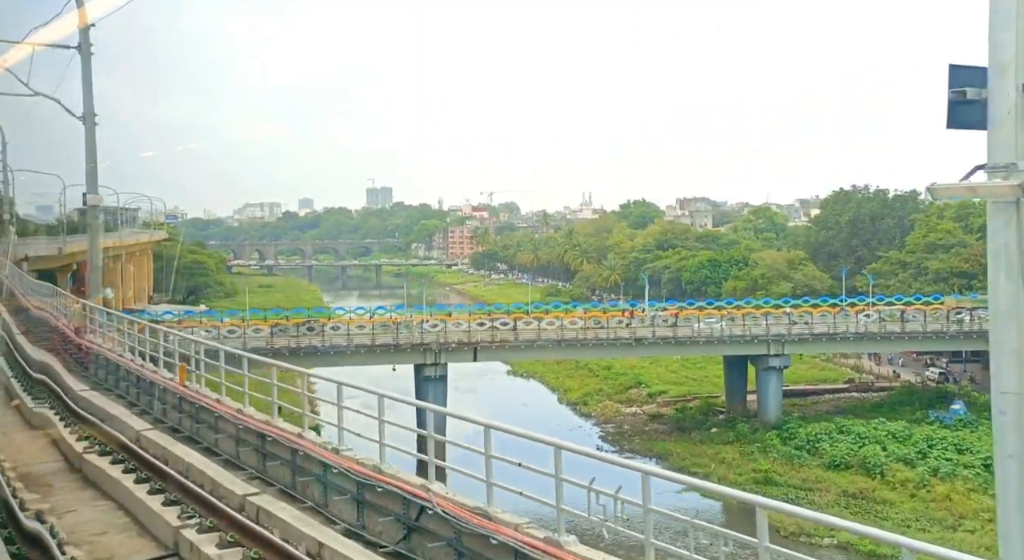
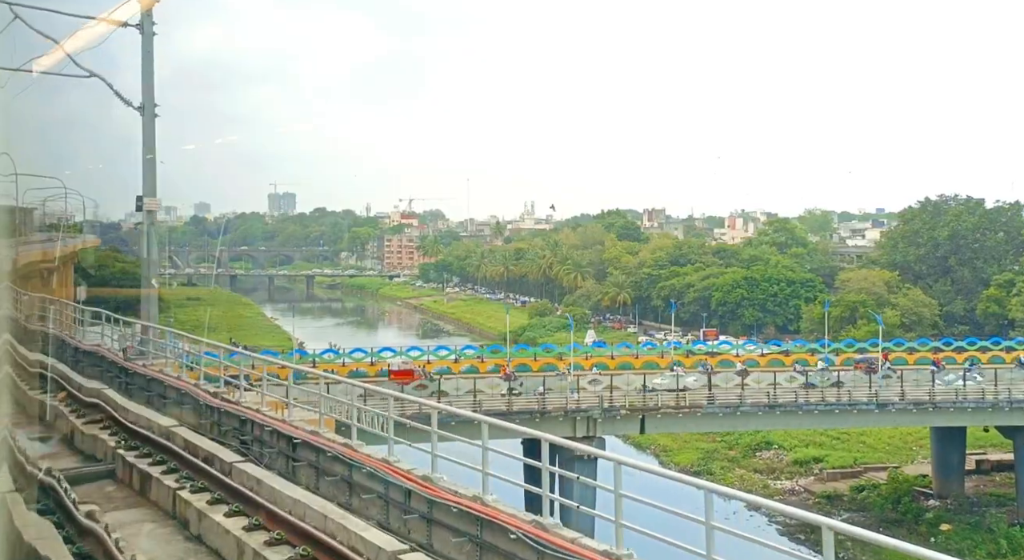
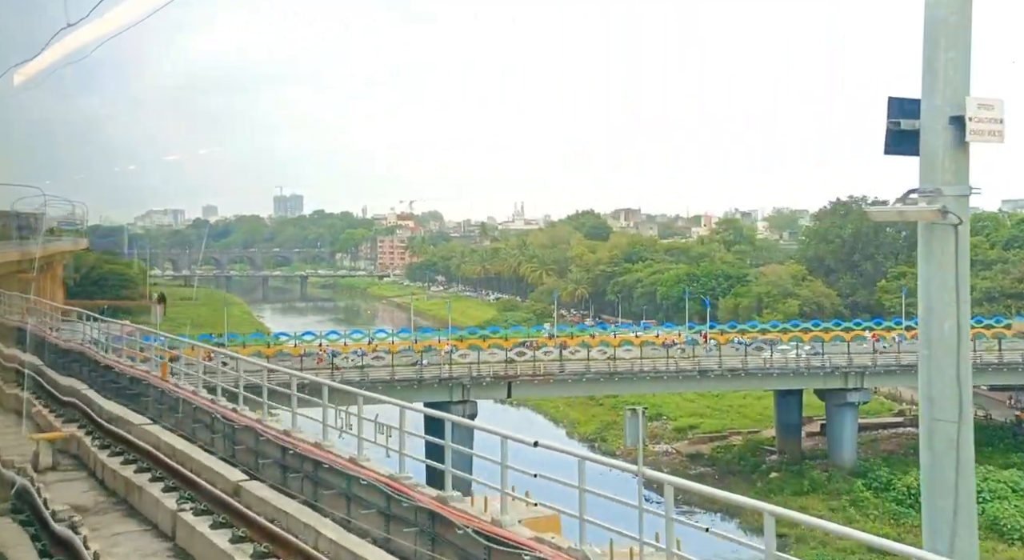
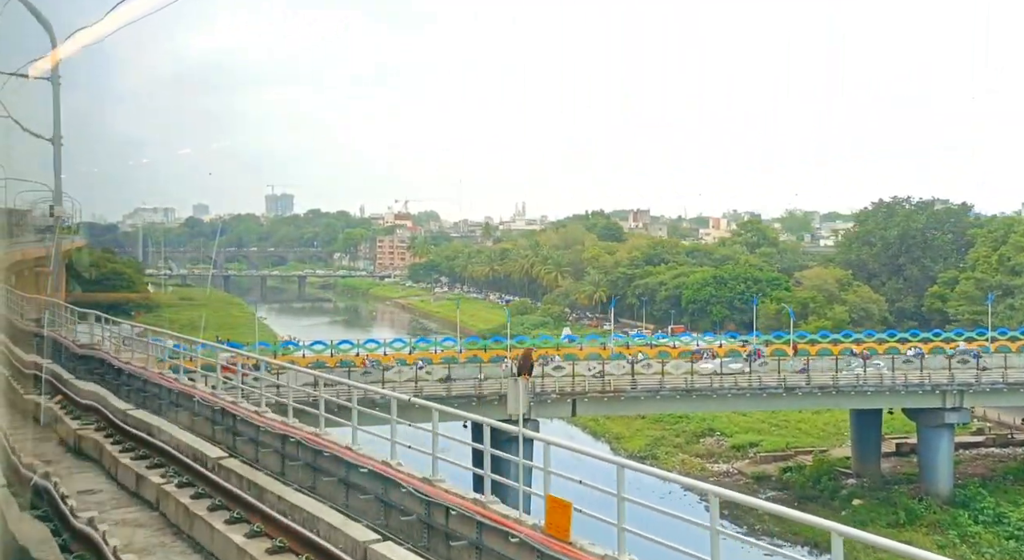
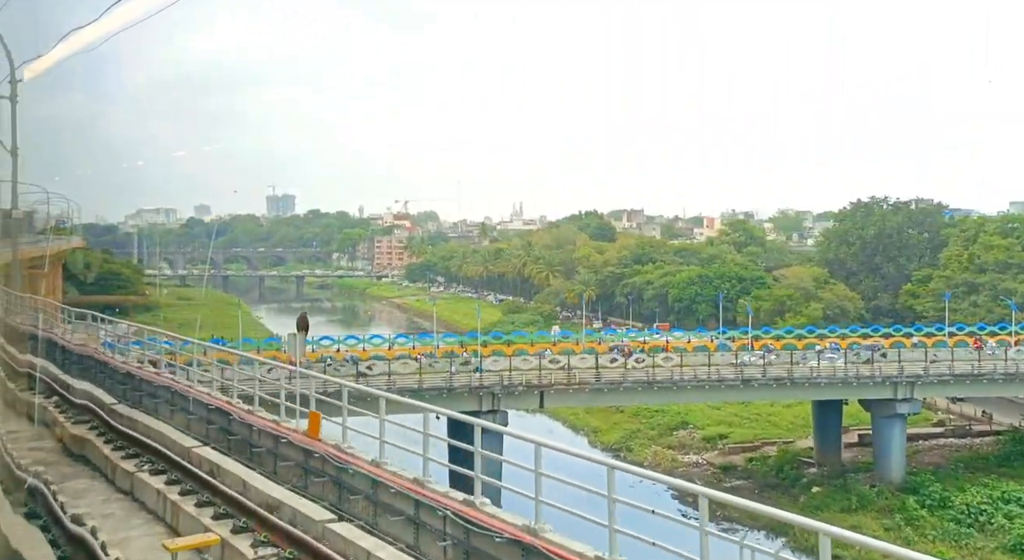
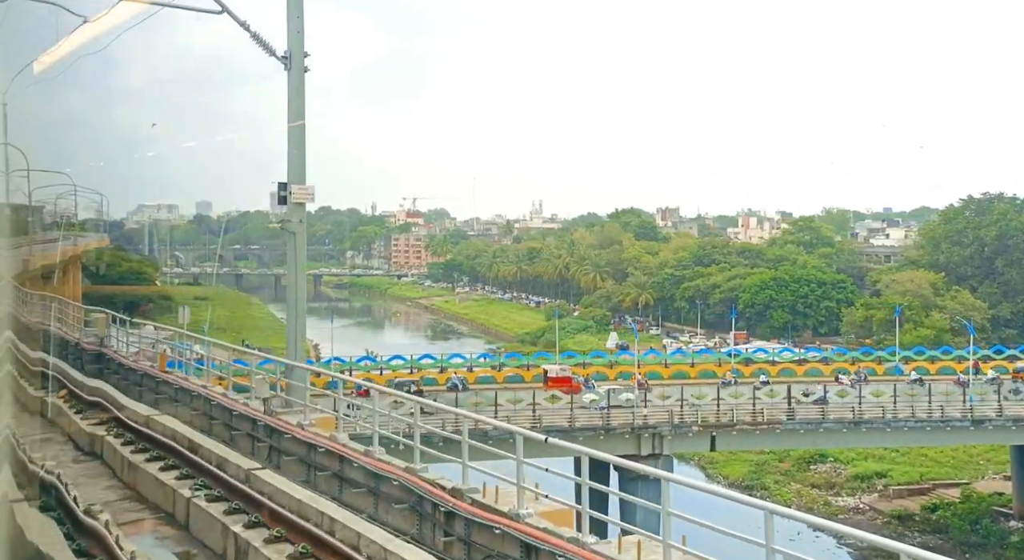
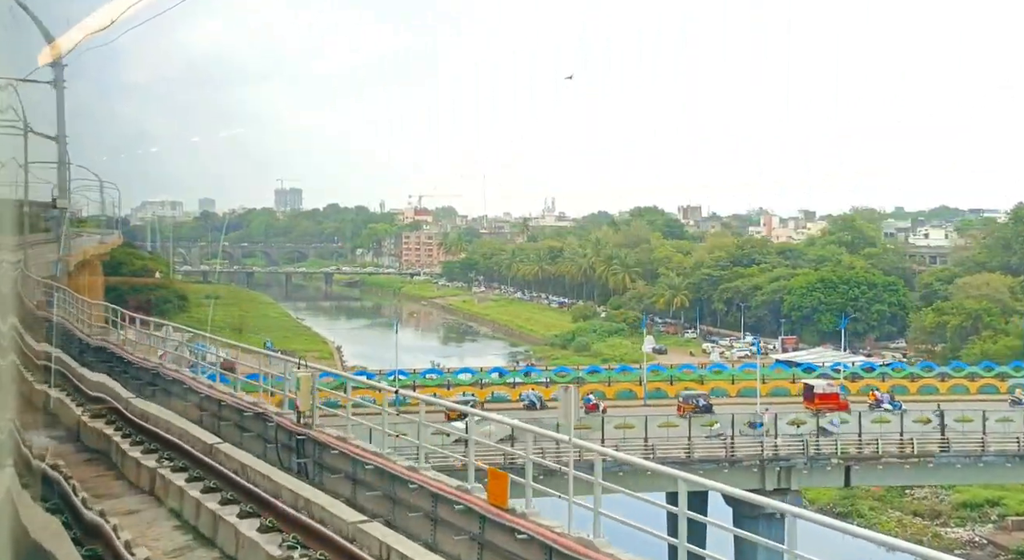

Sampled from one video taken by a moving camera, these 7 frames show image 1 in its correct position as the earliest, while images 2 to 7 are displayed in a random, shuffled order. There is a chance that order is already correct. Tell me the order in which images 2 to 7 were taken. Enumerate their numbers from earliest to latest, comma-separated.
3, 5, 4, 2, 6, 7
